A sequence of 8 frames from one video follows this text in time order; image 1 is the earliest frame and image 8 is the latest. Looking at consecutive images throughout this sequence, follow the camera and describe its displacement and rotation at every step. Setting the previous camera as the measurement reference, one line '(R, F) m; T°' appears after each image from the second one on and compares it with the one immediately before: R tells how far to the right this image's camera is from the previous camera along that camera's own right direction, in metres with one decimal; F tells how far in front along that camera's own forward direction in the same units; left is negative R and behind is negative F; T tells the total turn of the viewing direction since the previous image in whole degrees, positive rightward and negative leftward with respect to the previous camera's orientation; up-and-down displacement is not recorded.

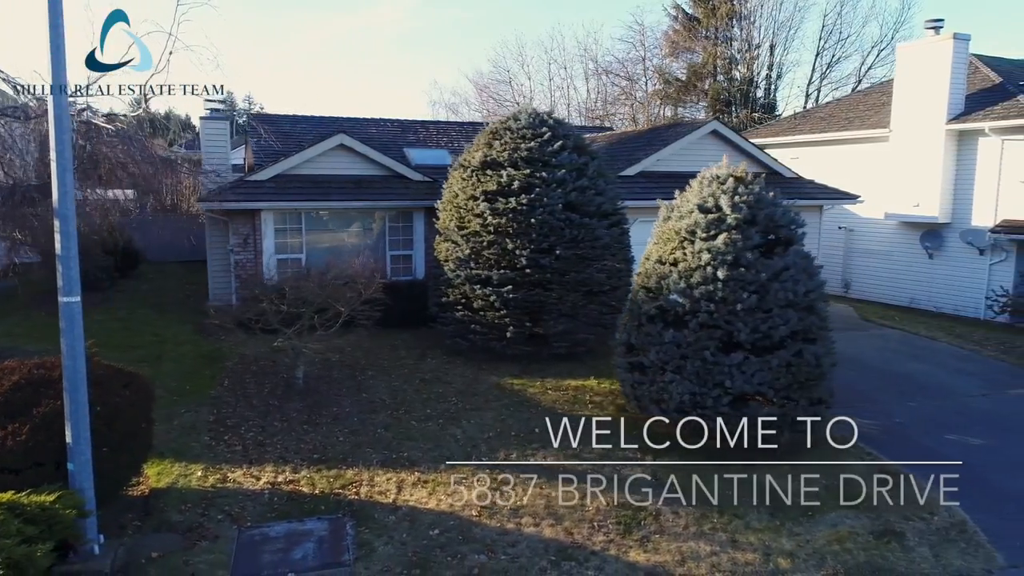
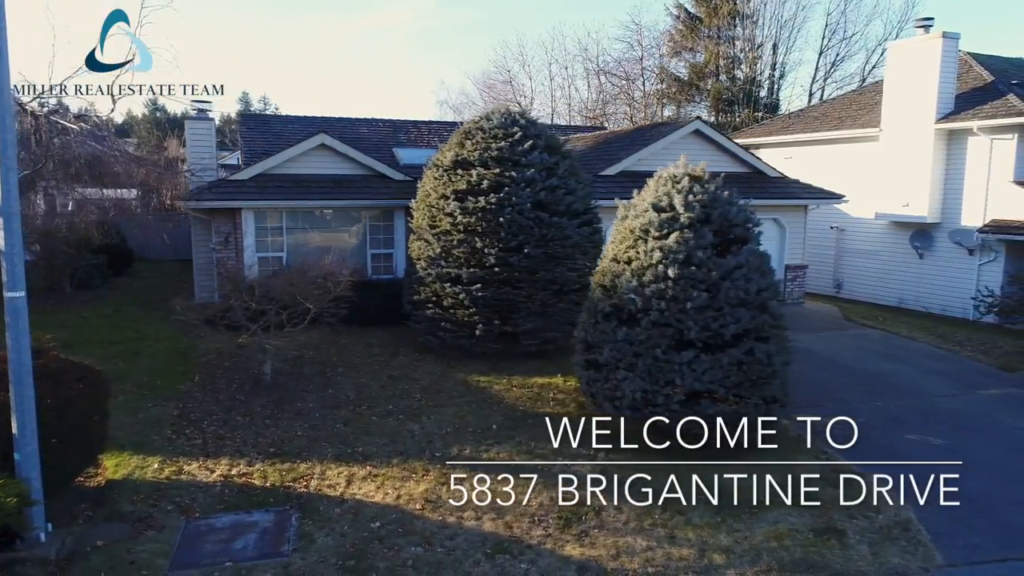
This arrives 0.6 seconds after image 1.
(+0.7, -0.1) m; -1°
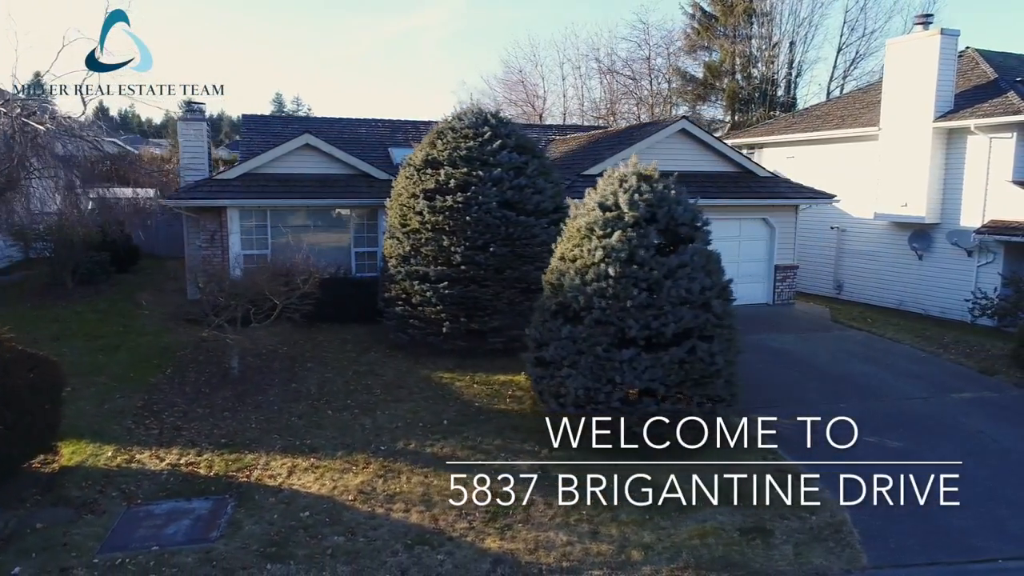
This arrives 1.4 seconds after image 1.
(+1.0, -0.1) m; -3°
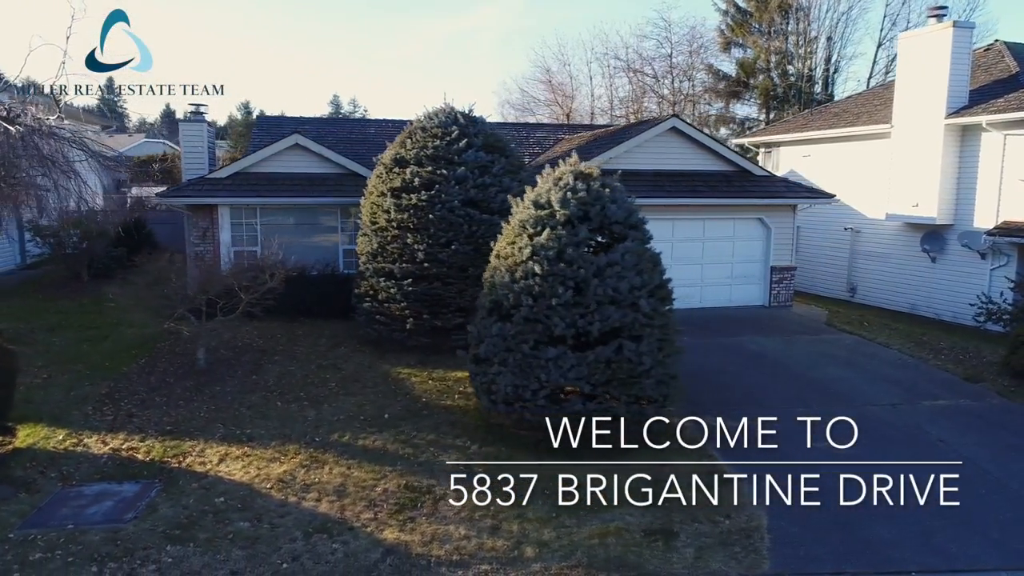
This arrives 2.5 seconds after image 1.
(+1.5, 0.0) m; -4°
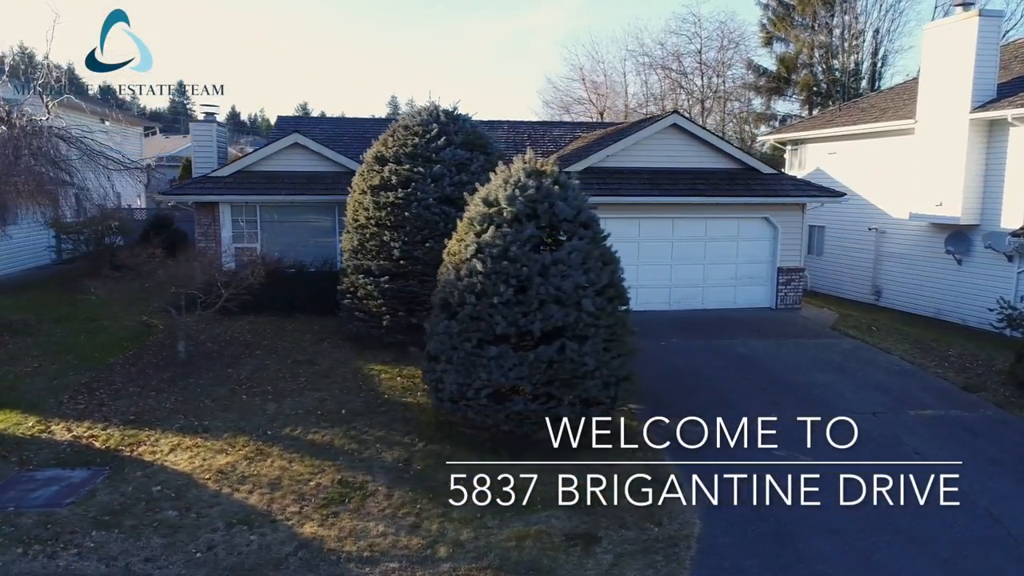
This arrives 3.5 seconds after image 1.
(+1.3, +0.1) m; -5°
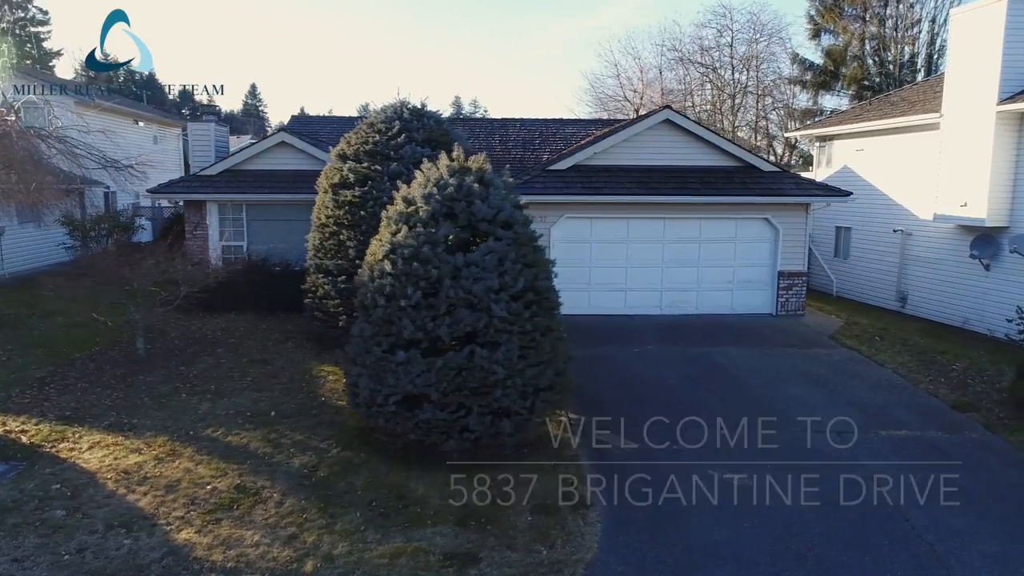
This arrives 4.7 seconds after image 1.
(+1.7, +0.5) m; -5°
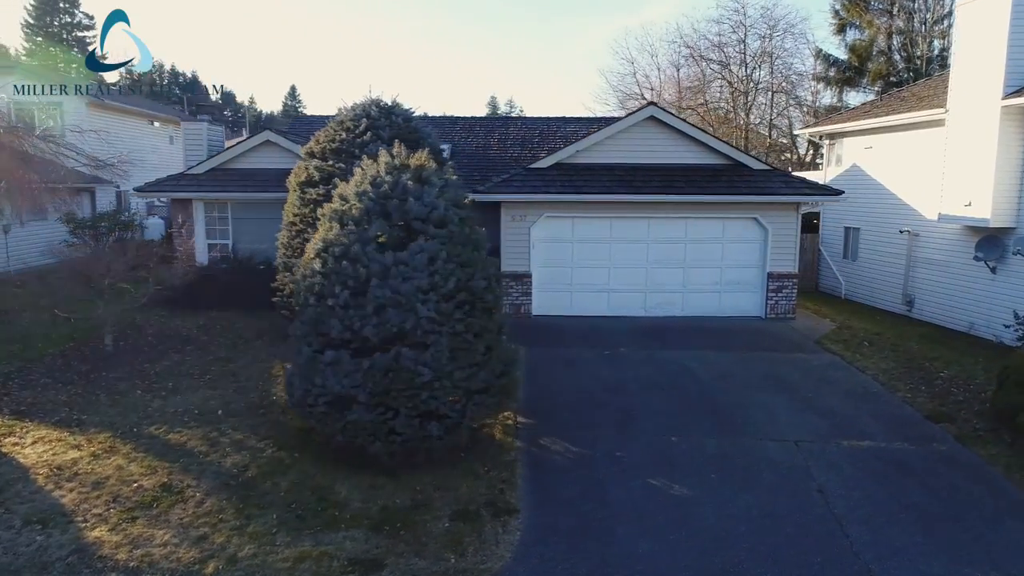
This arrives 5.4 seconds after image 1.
(+1.1, +0.2) m; -3°
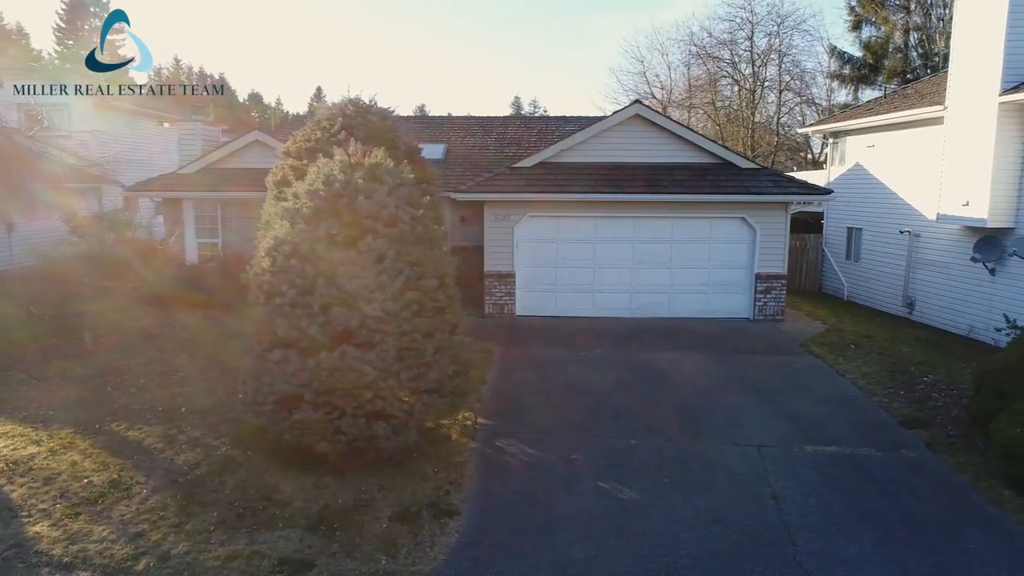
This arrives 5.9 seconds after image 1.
(+0.8, +0.1) m; -2°
